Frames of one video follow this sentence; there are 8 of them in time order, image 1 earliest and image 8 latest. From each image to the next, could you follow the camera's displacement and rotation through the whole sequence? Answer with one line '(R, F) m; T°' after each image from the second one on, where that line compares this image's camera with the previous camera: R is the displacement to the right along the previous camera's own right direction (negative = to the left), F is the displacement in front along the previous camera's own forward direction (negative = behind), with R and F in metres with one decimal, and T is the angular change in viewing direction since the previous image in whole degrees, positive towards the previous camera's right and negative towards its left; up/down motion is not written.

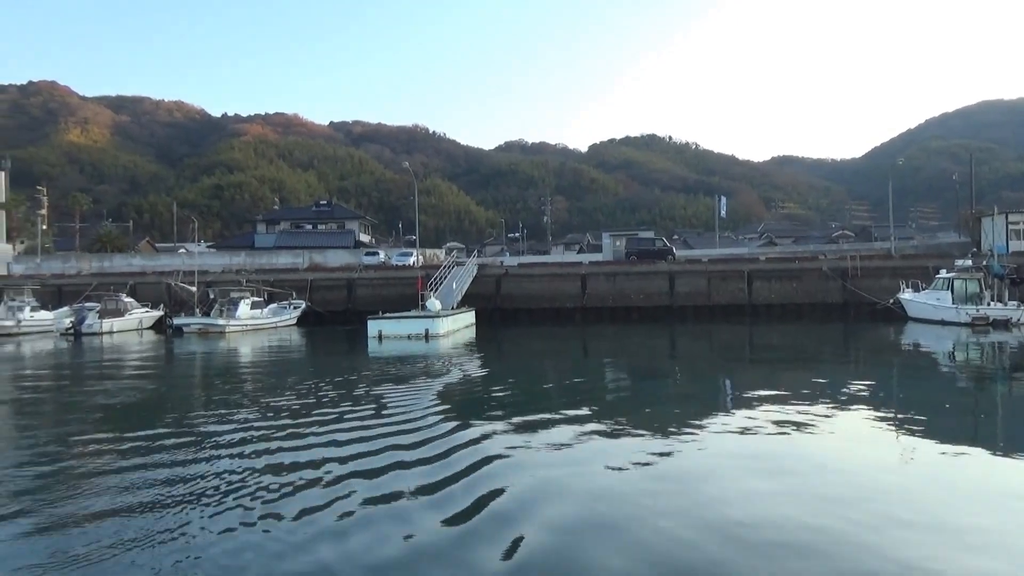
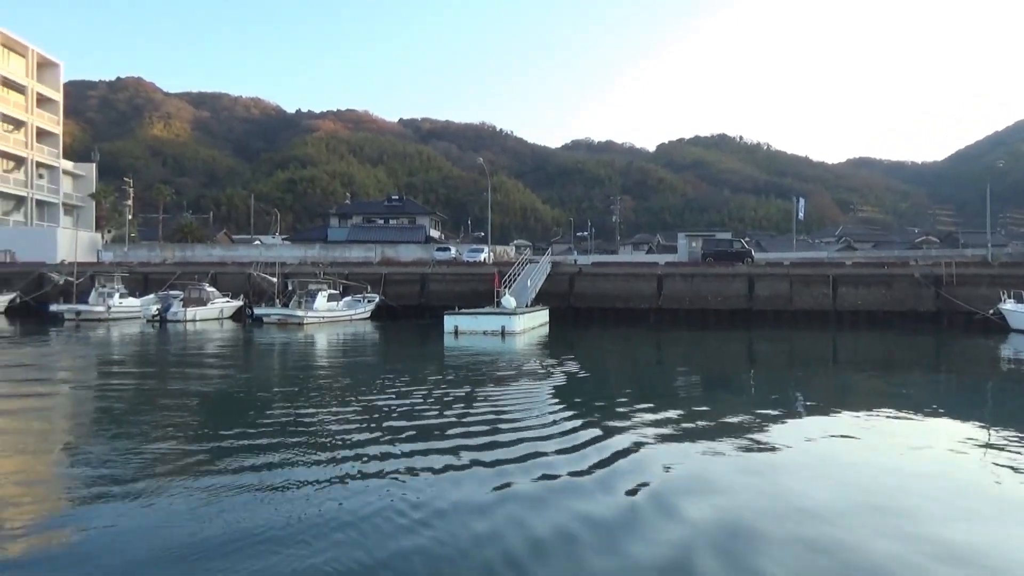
(-0.5, +0.4) m; -5°
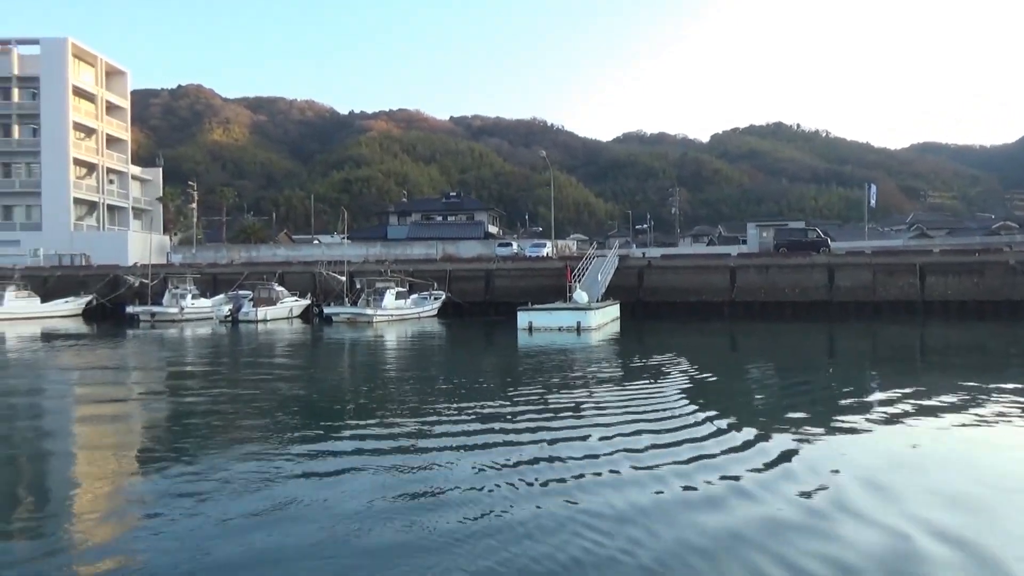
(-0.7, +0.6) m; -4°
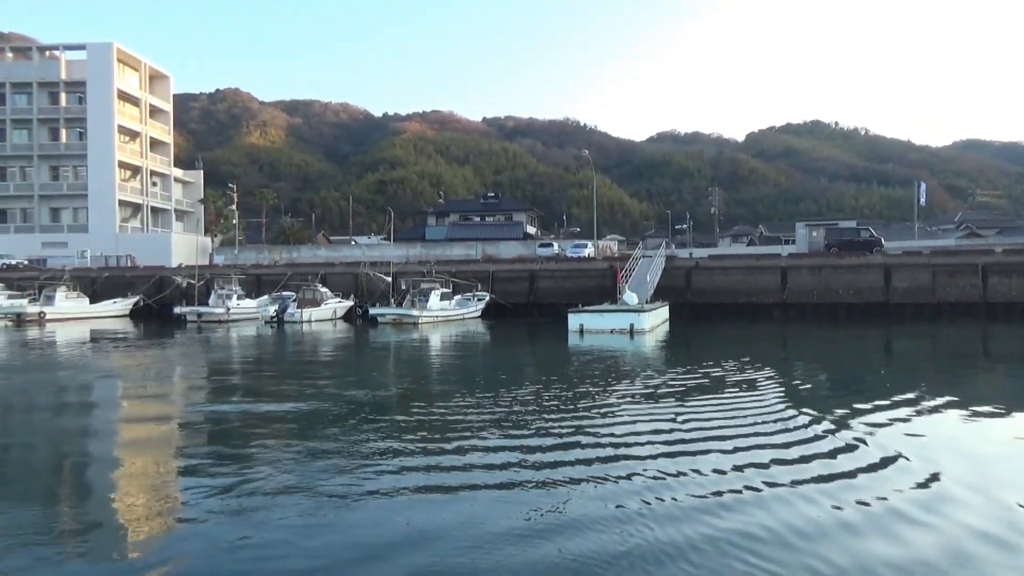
(-0.6, +0.4) m; -2°
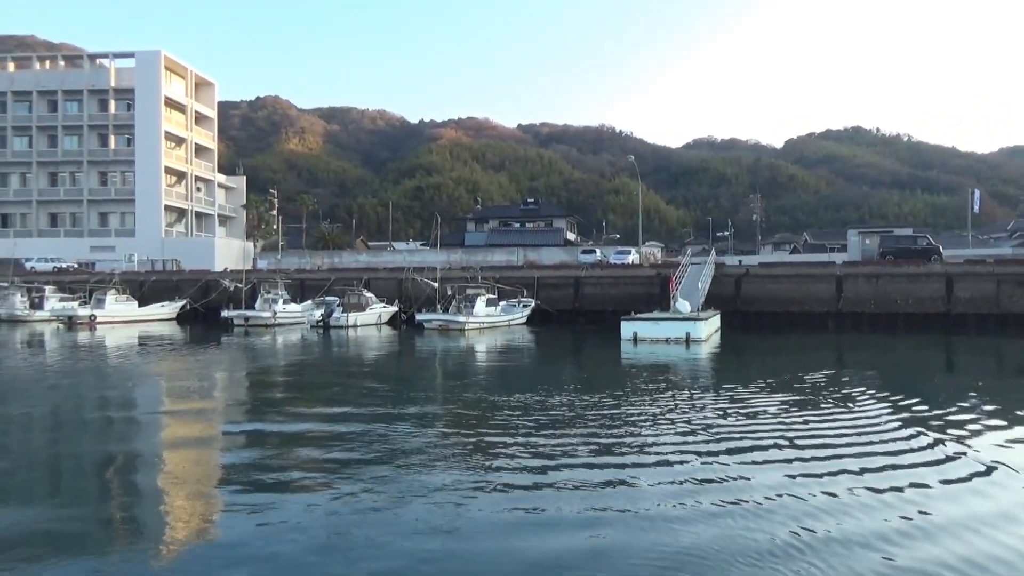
(-0.5, +0.4) m; -2°
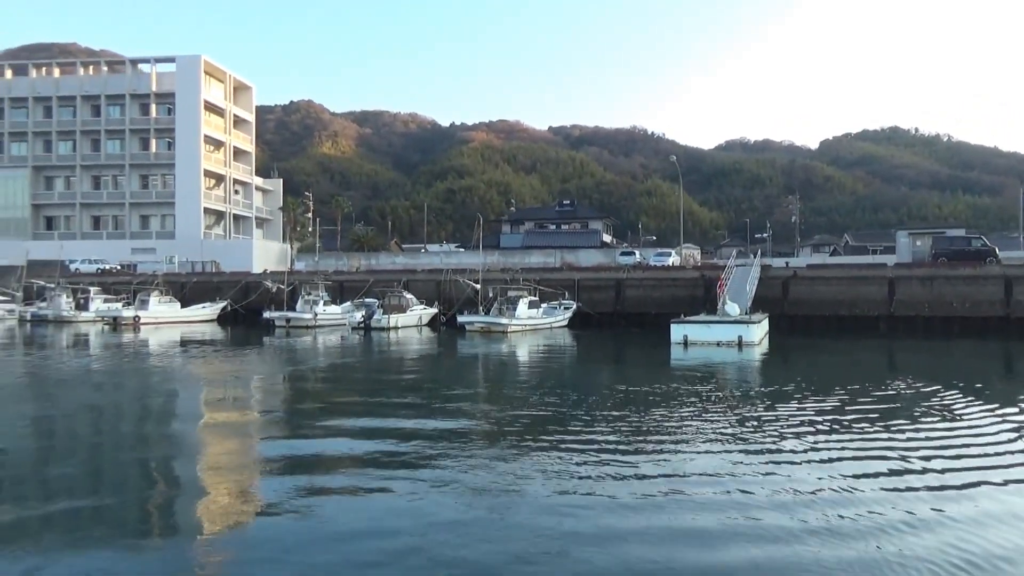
(-0.5, +0.4) m; -2°
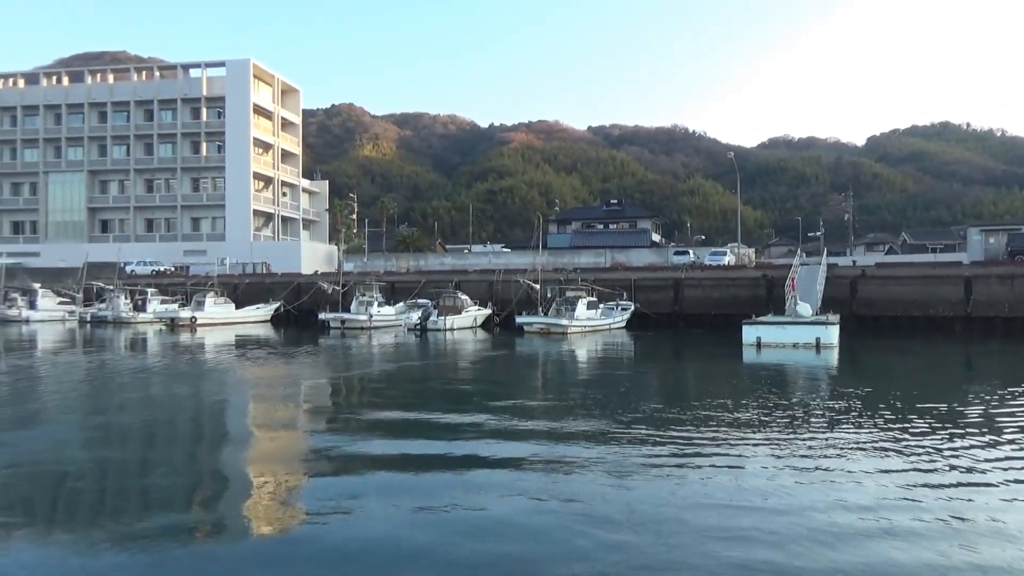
(-0.7, +0.6) m; -3°
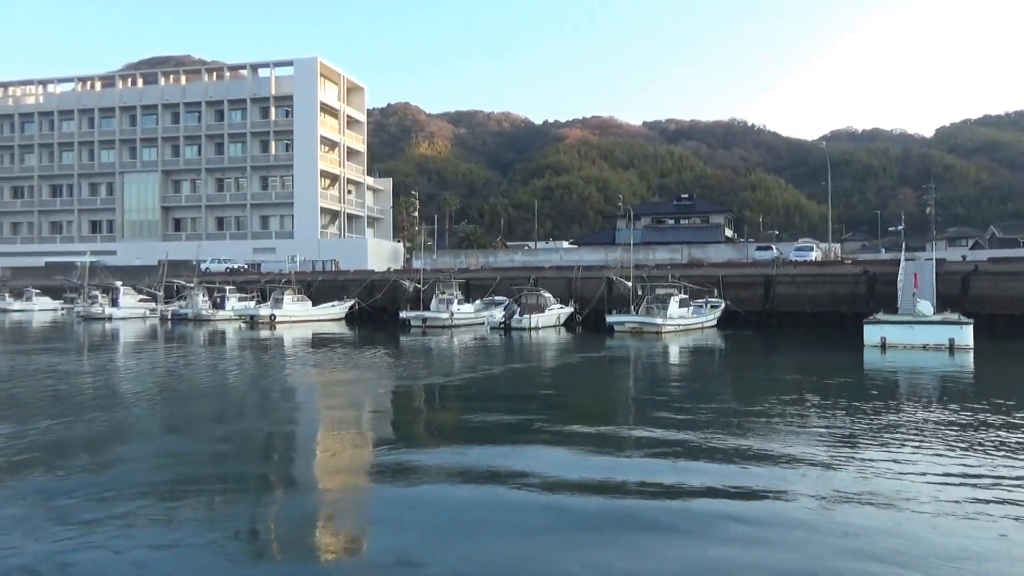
(-1.3, +1.0) m; -4°
